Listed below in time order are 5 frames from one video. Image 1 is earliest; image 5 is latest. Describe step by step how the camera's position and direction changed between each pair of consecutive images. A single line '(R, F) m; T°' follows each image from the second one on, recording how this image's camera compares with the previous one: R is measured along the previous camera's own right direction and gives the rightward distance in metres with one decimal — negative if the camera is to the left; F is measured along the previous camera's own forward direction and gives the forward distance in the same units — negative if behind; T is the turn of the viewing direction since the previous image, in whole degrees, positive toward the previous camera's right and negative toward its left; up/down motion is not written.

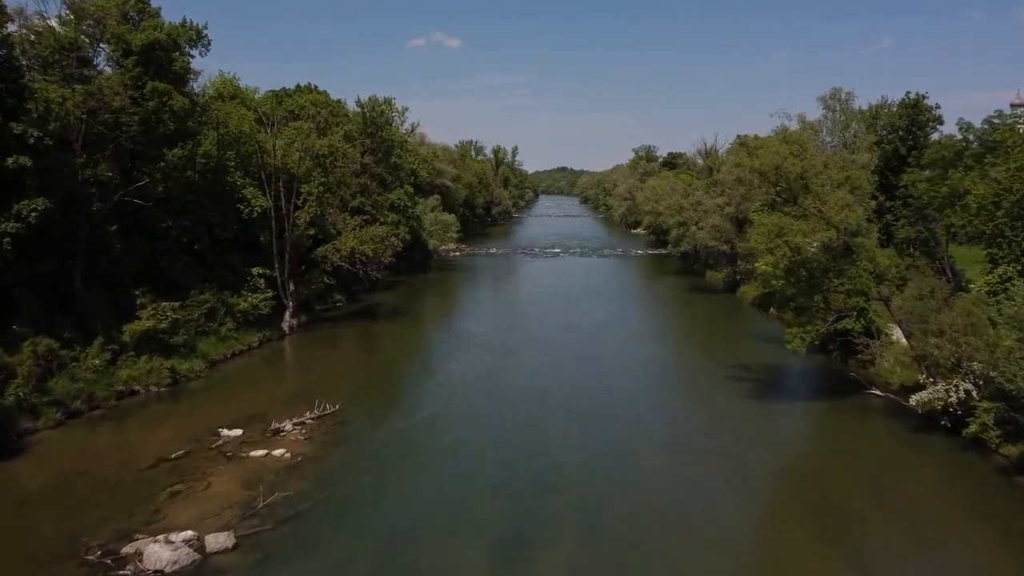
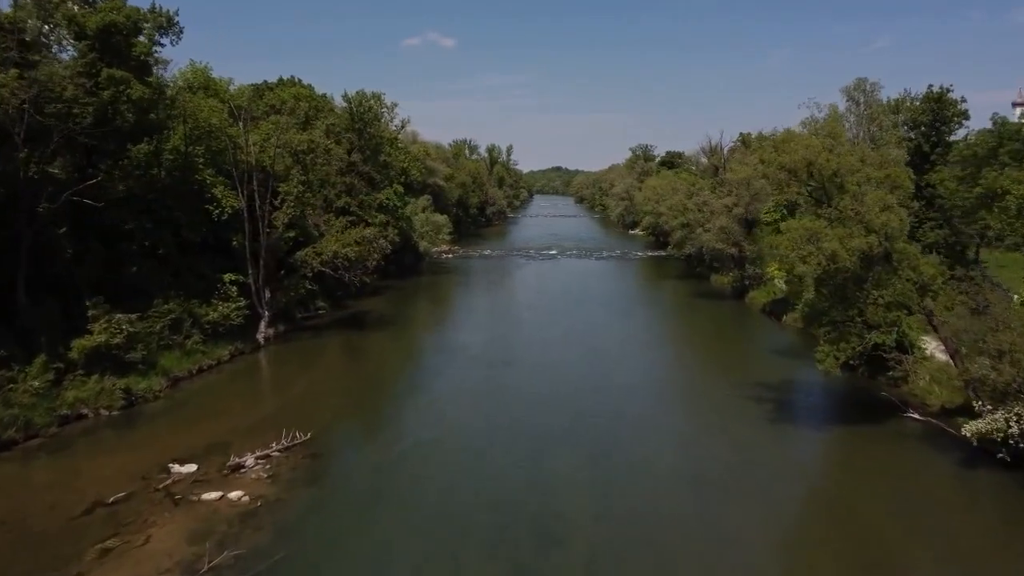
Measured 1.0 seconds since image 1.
(0.0, +2.7) m; 0°
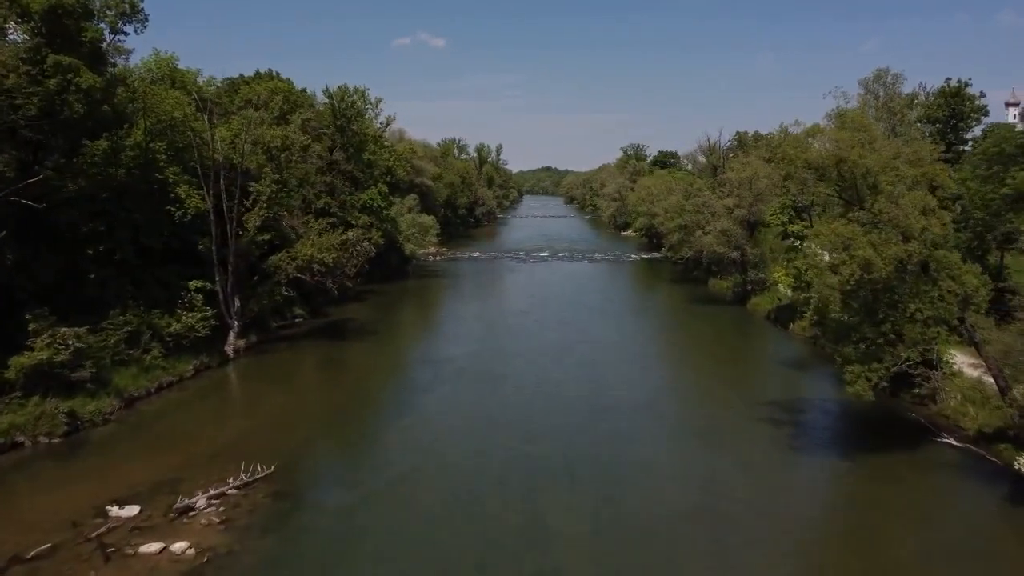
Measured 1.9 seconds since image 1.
(-0.1, +2.4) m; +1°
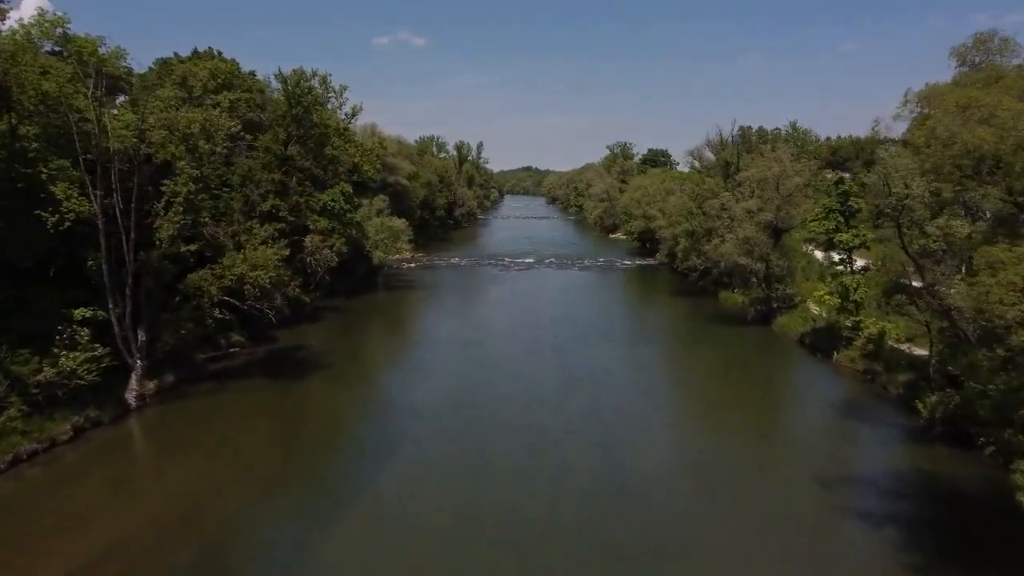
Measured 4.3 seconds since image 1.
(-0.2, +6.5) m; +2°
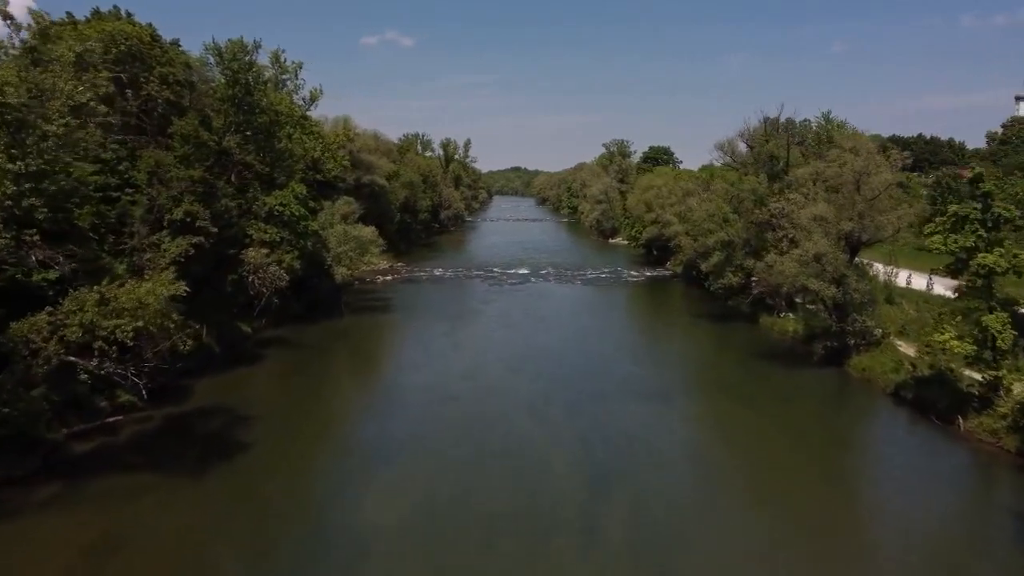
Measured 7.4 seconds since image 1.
(-0.3, +8.6) m; +1°
